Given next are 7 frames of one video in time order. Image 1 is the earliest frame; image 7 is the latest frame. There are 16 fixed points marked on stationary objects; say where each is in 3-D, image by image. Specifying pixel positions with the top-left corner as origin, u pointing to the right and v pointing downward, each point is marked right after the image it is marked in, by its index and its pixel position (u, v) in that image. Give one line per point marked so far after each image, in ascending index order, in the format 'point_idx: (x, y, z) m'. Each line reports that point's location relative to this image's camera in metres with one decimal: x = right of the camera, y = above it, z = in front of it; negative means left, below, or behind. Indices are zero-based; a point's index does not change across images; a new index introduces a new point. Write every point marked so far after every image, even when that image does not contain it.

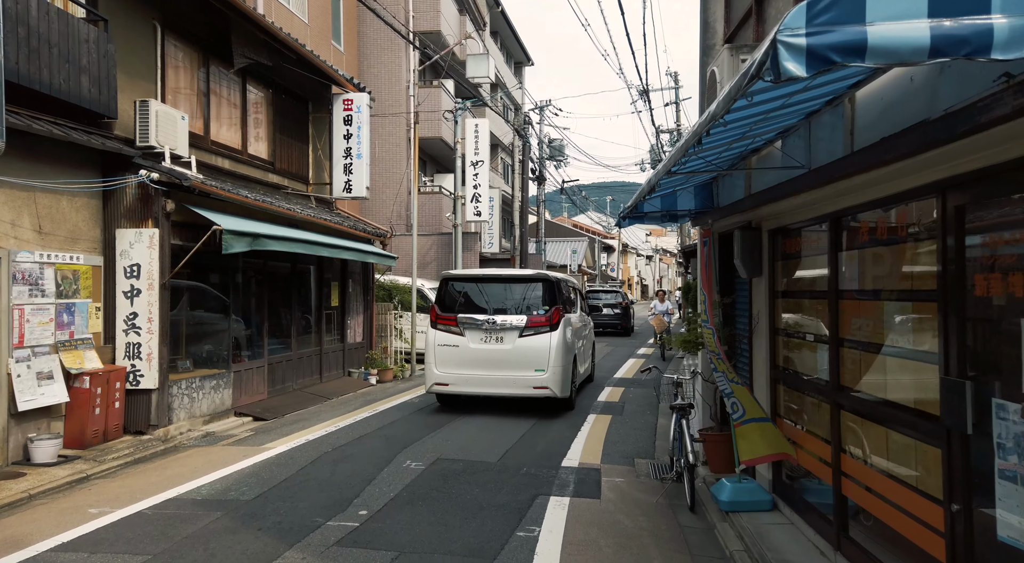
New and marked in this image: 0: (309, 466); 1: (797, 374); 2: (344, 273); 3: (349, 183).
0: (-1.9, -1.8, +7.1) m
1: (+2.1, -0.7, +5.5) m
2: (-3.1, +0.2, +13.9) m
3: (-3.0, +1.8, +13.6) m
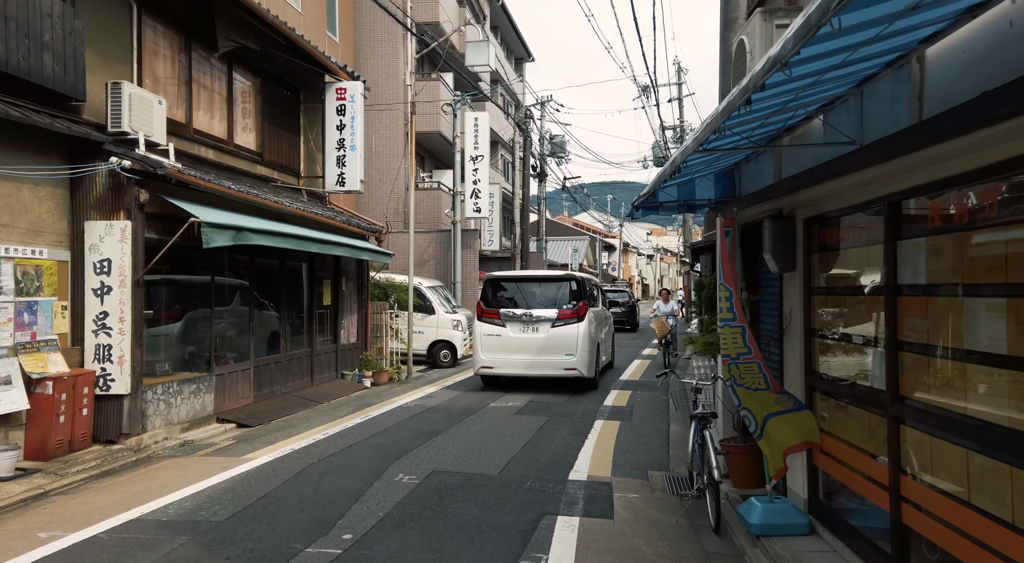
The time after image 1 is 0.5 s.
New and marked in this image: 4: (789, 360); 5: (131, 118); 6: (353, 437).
0: (-1.9, -1.7, +6.4) m
1: (+2.1, -0.6, +4.8) m
2: (-3.1, +0.2, +13.3) m
3: (-3.0, +1.9, +12.9) m
4: (+2.1, -0.6, +5.5) m
5: (-4.1, +1.7, +7.9) m
6: (-1.8, -1.8, +8.3) m
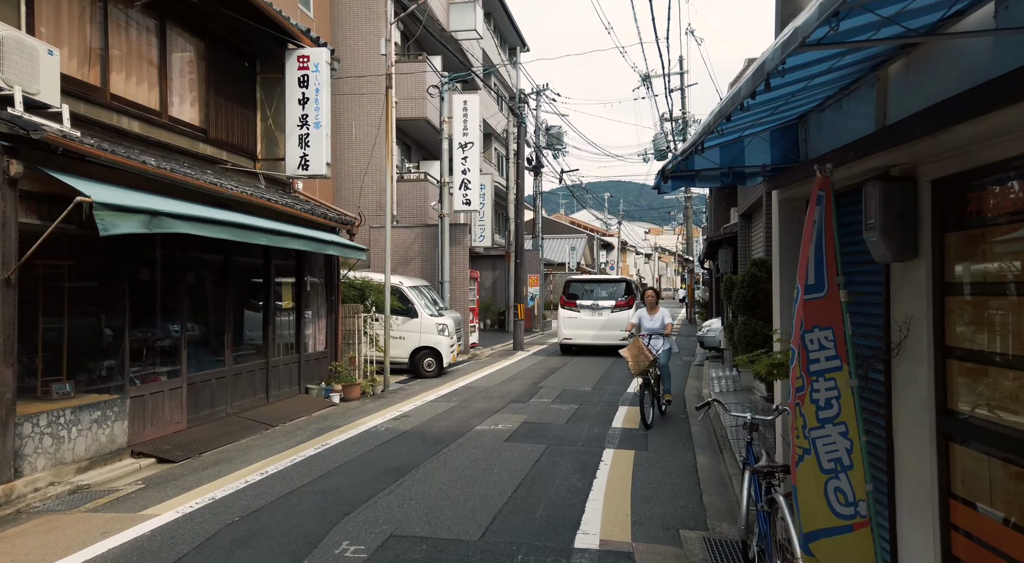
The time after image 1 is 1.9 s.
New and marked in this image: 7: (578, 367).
0: (-2.0, -1.7, +4.6) m
1: (+2.1, -0.6, +3.0) m
2: (-3.3, +0.2, +11.5) m
3: (-3.1, +1.9, +11.1) m
4: (+2.0, -0.6, +3.8) m
5: (-4.2, +1.8, +6.0) m
6: (-1.9, -1.7, +6.5) m
7: (+1.4, -1.8, +15.8) m
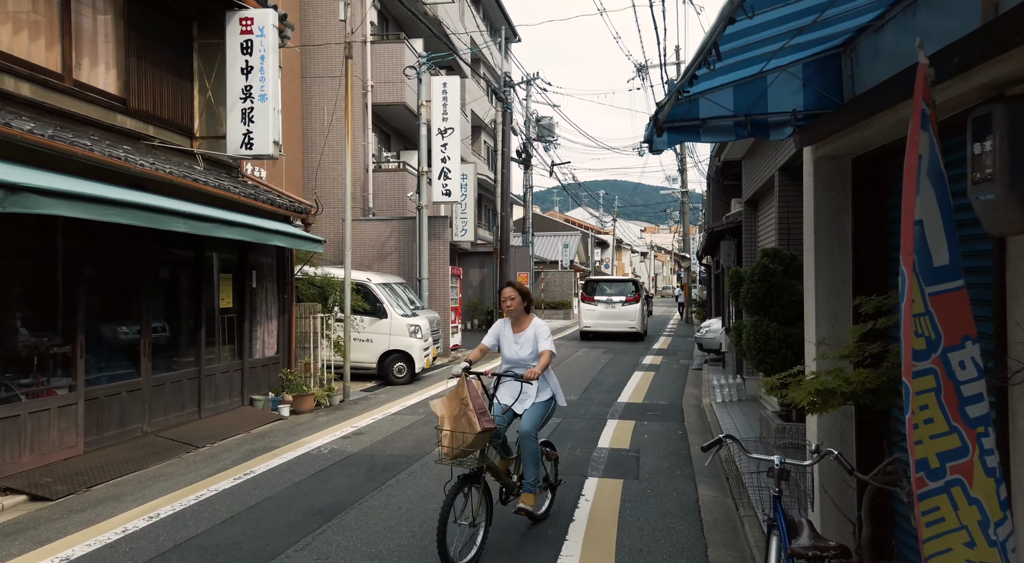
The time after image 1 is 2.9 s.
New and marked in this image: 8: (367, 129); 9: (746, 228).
0: (-2.3, -1.7, +3.2) m
1: (+1.7, -0.6, +1.7) m
2: (-3.6, +0.3, +10.1) m
3: (-3.5, +1.9, +9.7) m
4: (+1.7, -0.5, +2.4) m
5: (-4.5, +1.8, +4.6) m
6: (-2.2, -1.7, +5.1) m
7: (+1.1, -1.8, +14.4) m
8: (-3.7, +3.9, +18.7) m
9: (+3.3, +0.8, +10.5) m
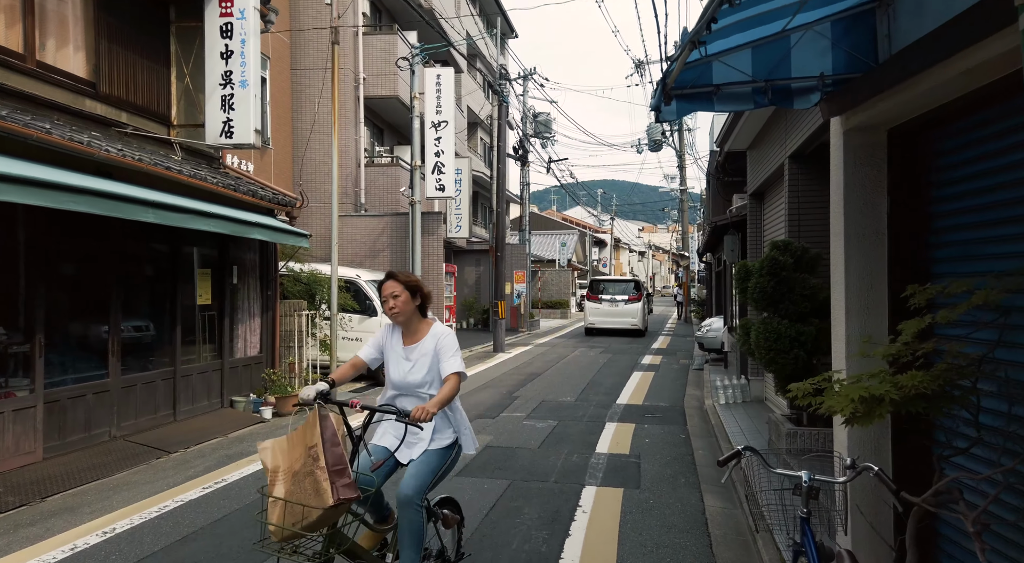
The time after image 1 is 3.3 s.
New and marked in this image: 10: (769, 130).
0: (-2.4, -1.6, +2.8) m
1: (+1.7, -0.5, +1.2) m
2: (-3.7, +0.3, +9.6) m
3: (-3.6, +2.0, +9.3) m
4: (+1.6, -0.5, +1.9) m
5: (-4.6, +1.9, +4.2) m
6: (-2.3, -1.6, +4.7) m
7: (+1.0, -1.7, +14.0) m
8: (-3.8, +3.9, +18.3) m
9: (+3.3, +0.8, +10.1) m
10: (+3.2, +1.9, +9.2) m
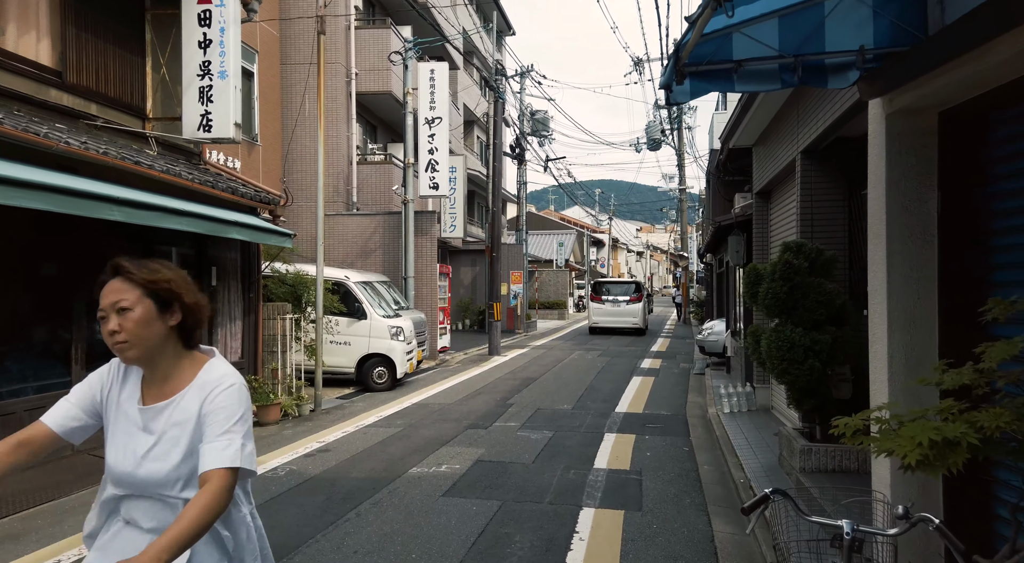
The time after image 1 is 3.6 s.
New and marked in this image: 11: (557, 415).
0: (-2.4, -1.6, +2.3) m
1: (+1.6, -0.6, +0.7) m
2: (-3.8, +0.3, +9.1) m
3: (-3.6, +2.0, +8.8) m
4: (+1.6, -0.5, +1.4) m
5: (-4.6, +1.8, +3.7) m
6: (-2.3, -1.7, +4.2) m
7: (+0.9, -1.8, +13.5) m
8: (-3.9, +3.9, +17.8) m
9: (+3.2, +0.8, +9.6) m
10: (+3.1, +1.9, +8.7) m
11: (+0.6, -1.7, +9.6) m
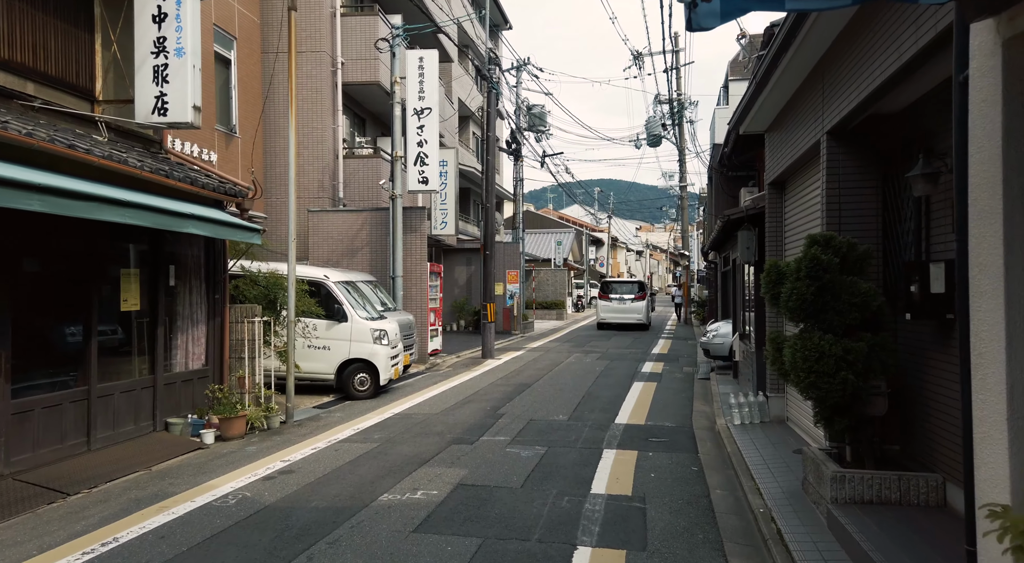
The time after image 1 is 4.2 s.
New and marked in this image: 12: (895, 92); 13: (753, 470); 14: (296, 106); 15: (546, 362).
0: (-2.6, -1.6, +1.4) m
1: (+1.5, -0.5, -0.1) m
2: (-3.9, +0.3, +8.2) m
3: (-3.8, +2.0, +7.9) m
4: (+1.4, -0.5, +0.6) m
5: (-4.7, +1.8, +2.8) m
6: (-2.4, -1.7, +3.3) m
7: (+0.7, -1.8, +12.7) m
8: (-4.0, +3.9, +16.9) m
9: (+3.1, +0.8, +8.7) m
10: (+3.0, +1.9, +7.9) m
11: (+0.5, -1.7, +8.8) m
12: (+2.7, +1.3, +5.2) m
13: (+2.1, -1.7, +6.5) m
14: (-3.6, +3.0, +12.6) m
15: (+0.8, -1.8, +16.5) m
